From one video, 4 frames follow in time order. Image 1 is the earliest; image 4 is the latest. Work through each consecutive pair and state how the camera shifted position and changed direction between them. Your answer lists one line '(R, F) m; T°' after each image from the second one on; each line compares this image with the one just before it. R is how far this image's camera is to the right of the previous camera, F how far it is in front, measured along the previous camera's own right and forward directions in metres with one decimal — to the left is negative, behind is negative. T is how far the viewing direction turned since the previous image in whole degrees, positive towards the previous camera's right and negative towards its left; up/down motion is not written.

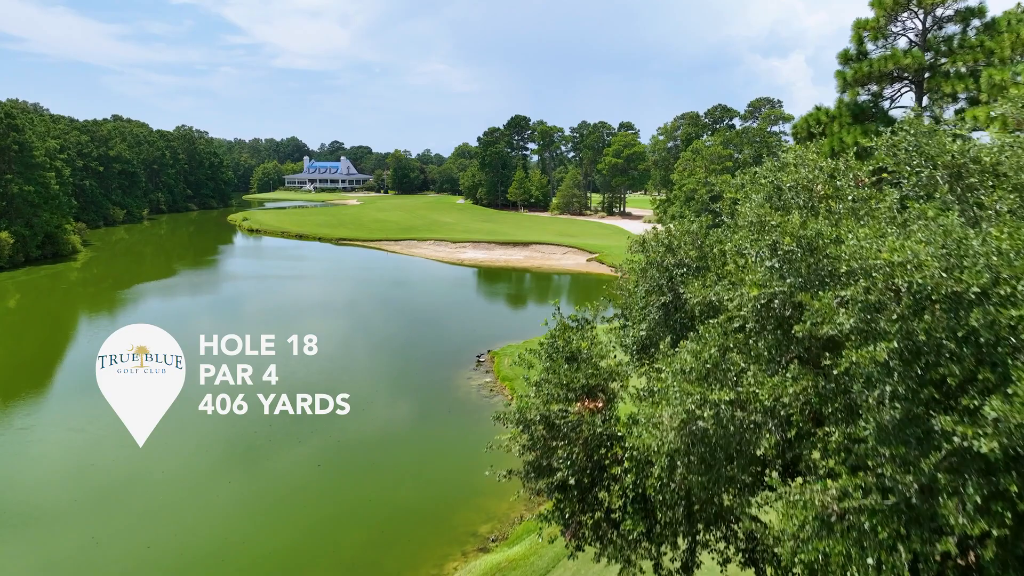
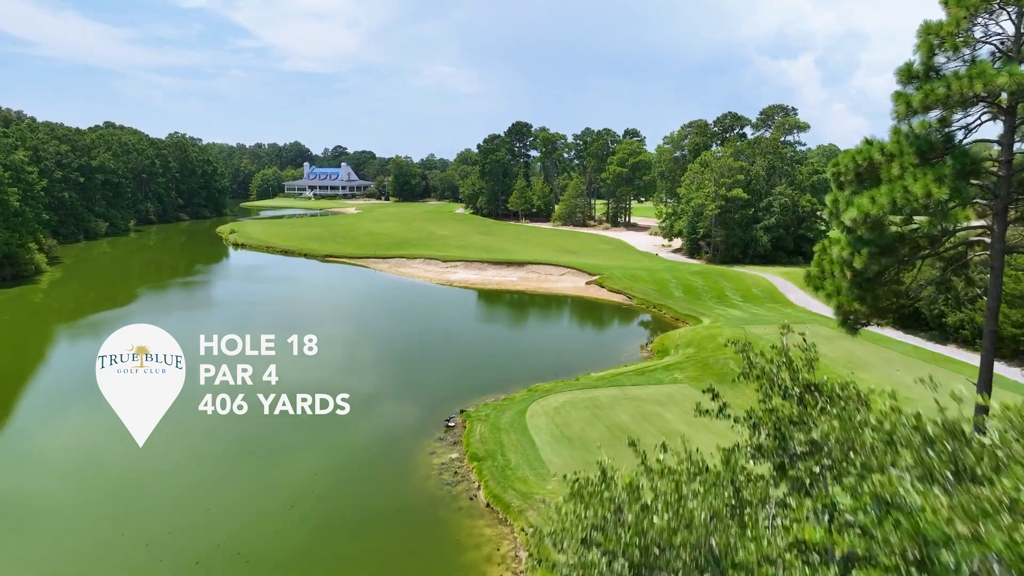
(+0.9, +2.9) m; -1°
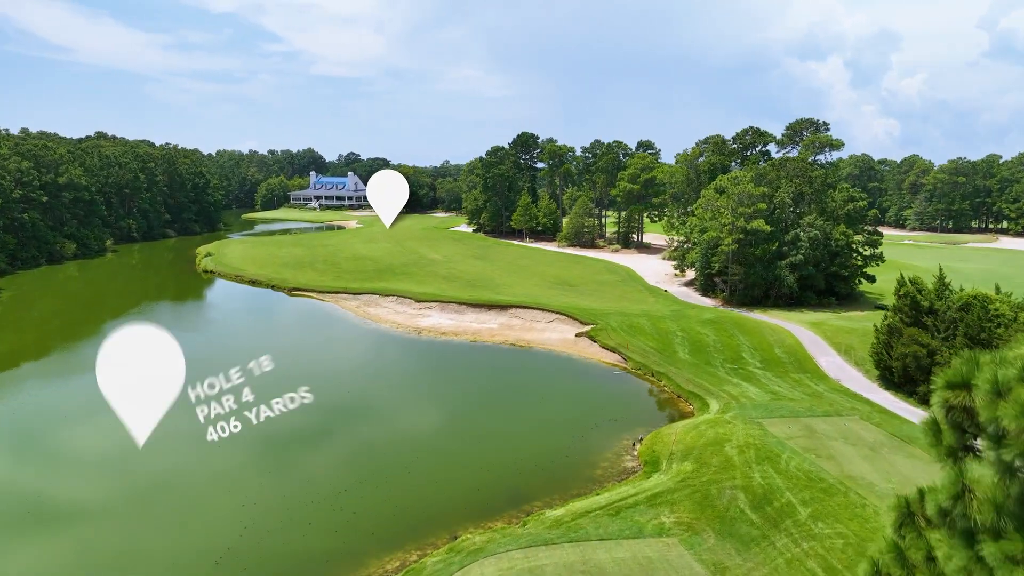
(+2.3, +5.2) m; -2°
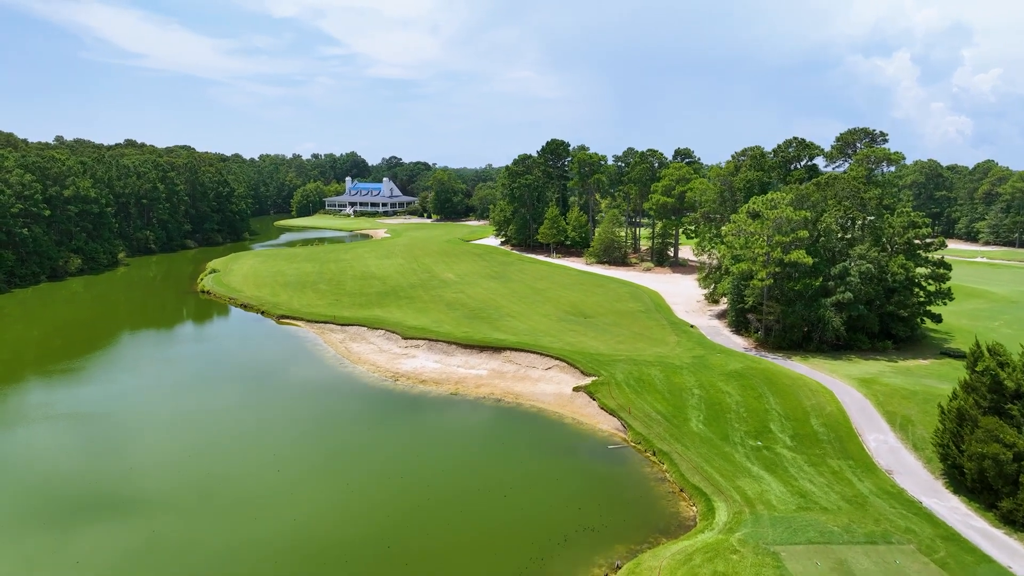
(+2.6, +4.1) m; -5°
